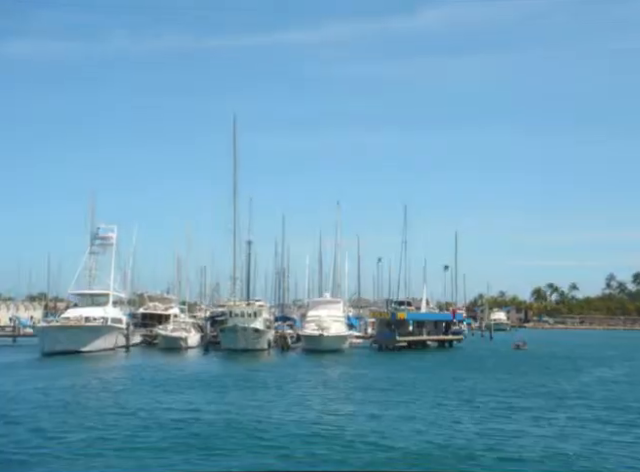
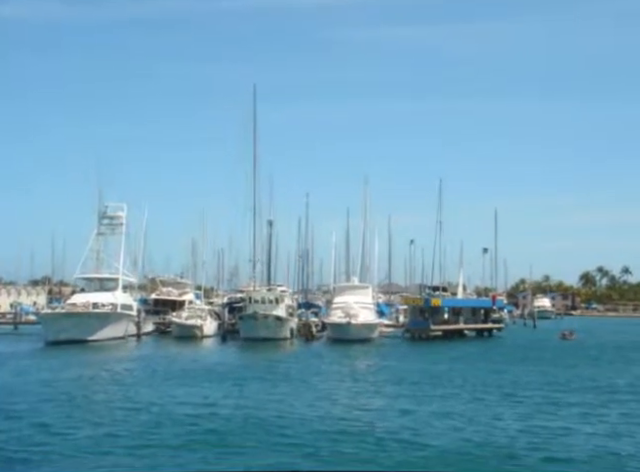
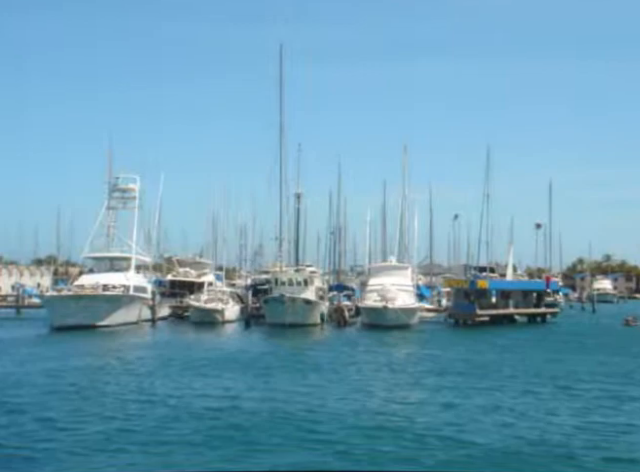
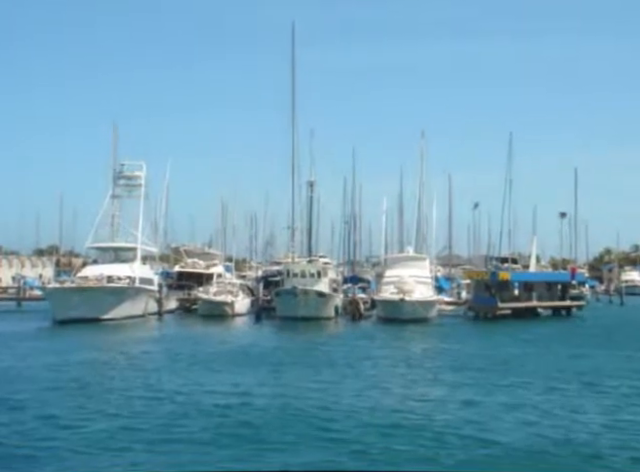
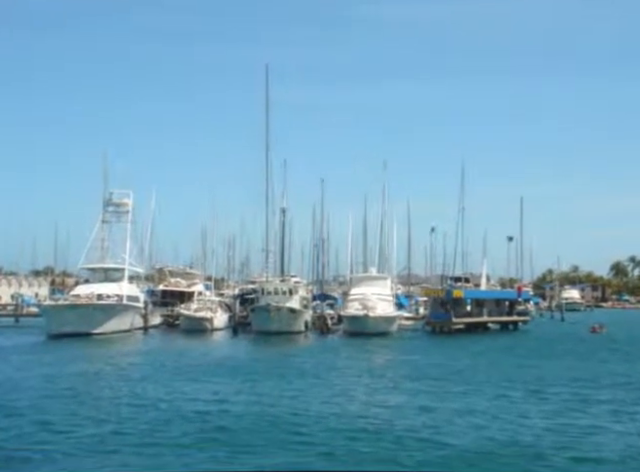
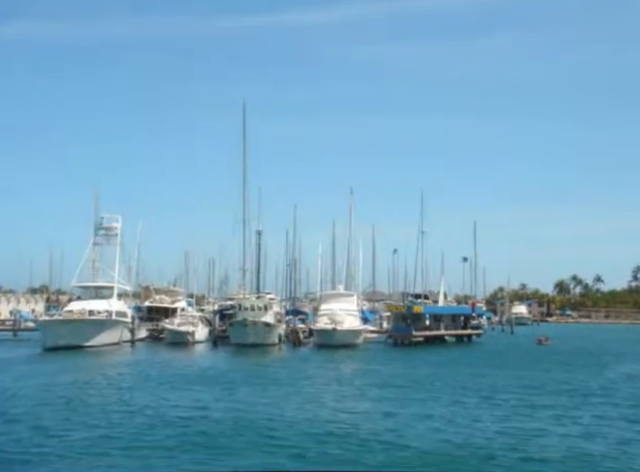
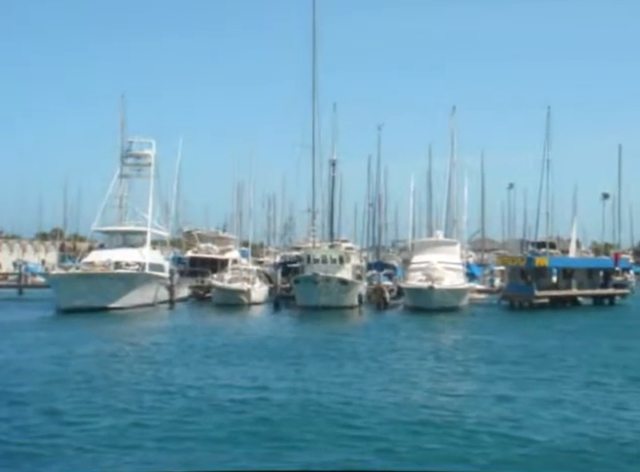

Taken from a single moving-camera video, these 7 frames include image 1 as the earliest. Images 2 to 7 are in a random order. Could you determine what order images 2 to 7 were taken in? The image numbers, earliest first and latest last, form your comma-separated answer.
6, 2, 5, 3, 4, 7
